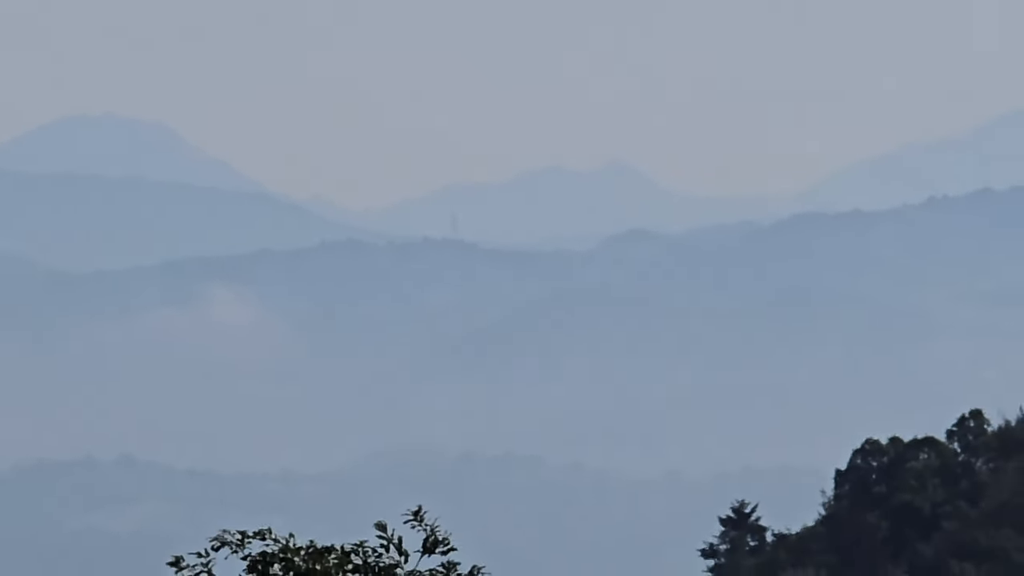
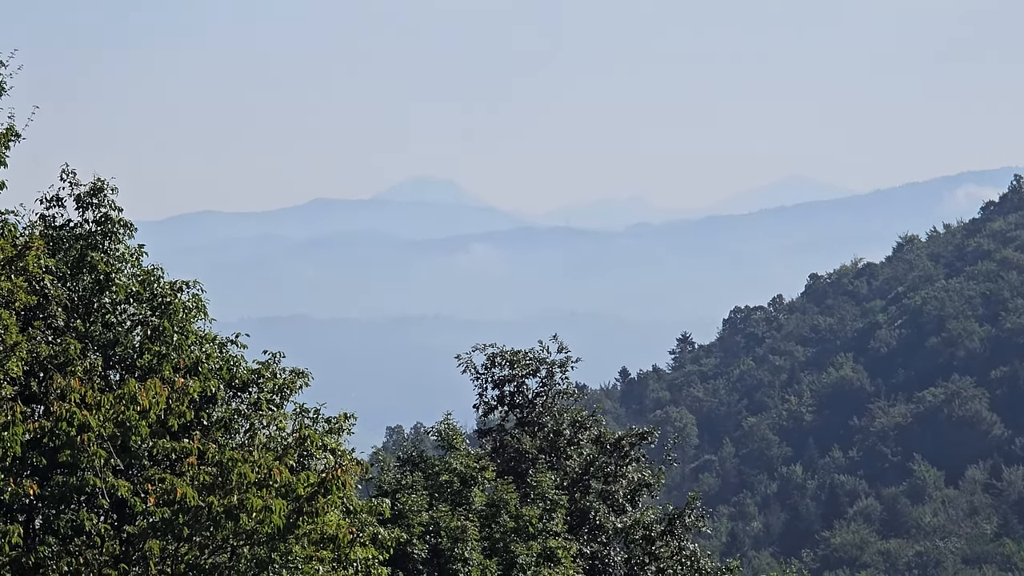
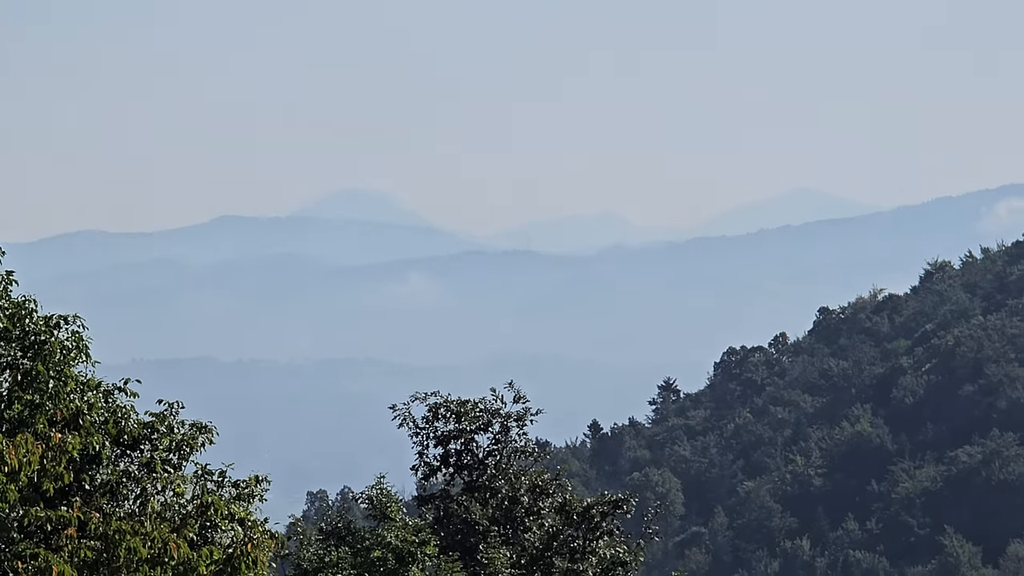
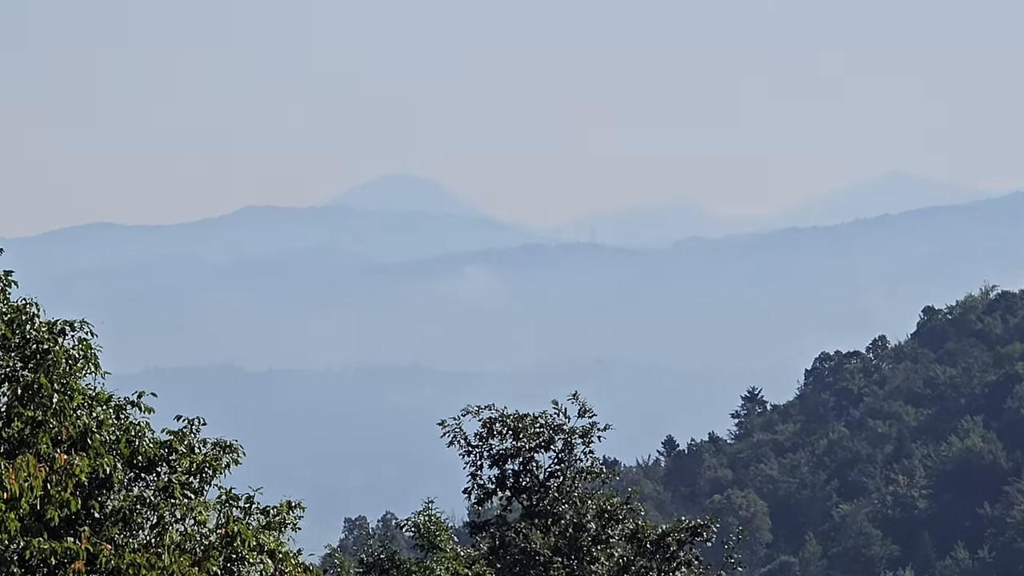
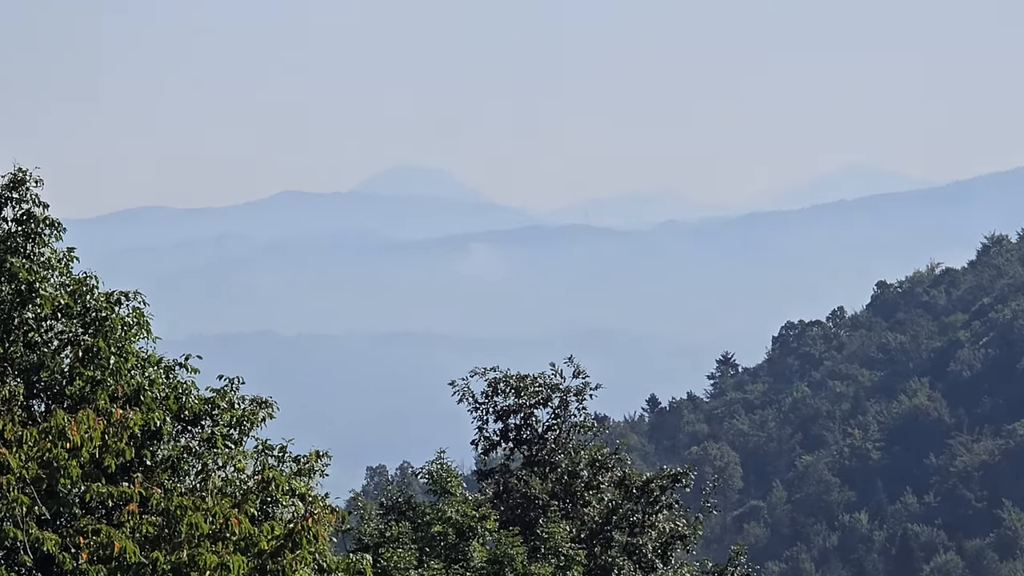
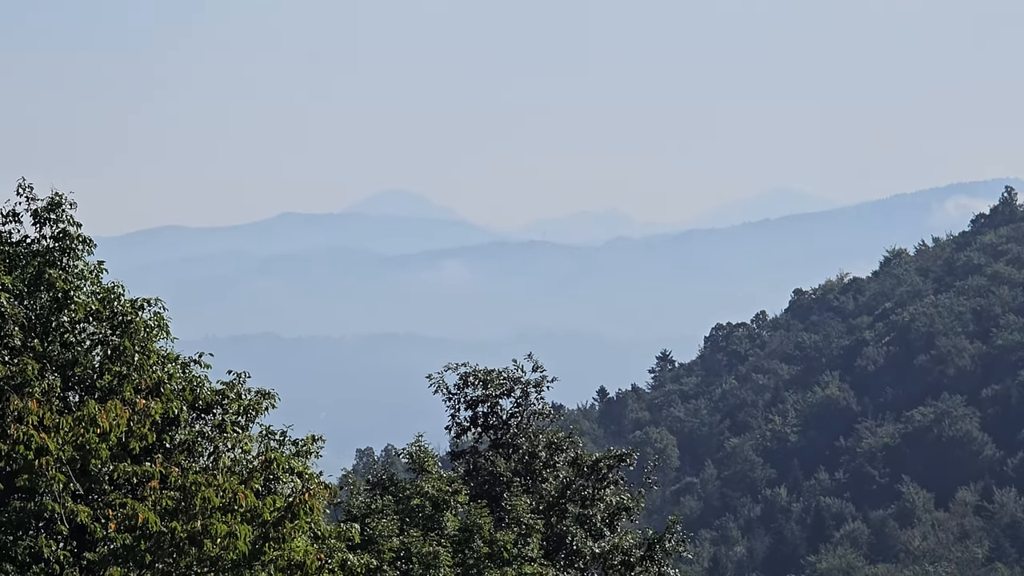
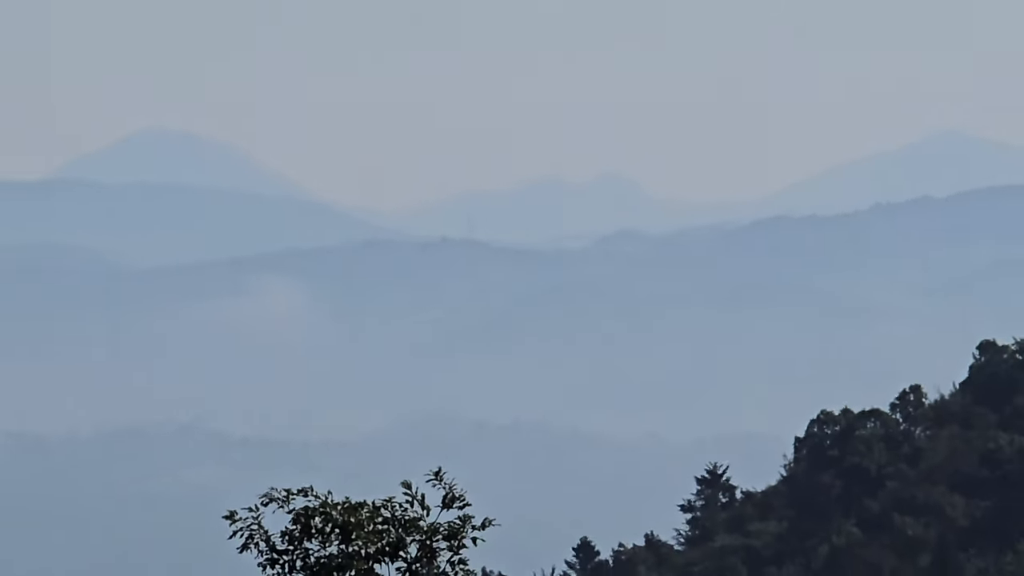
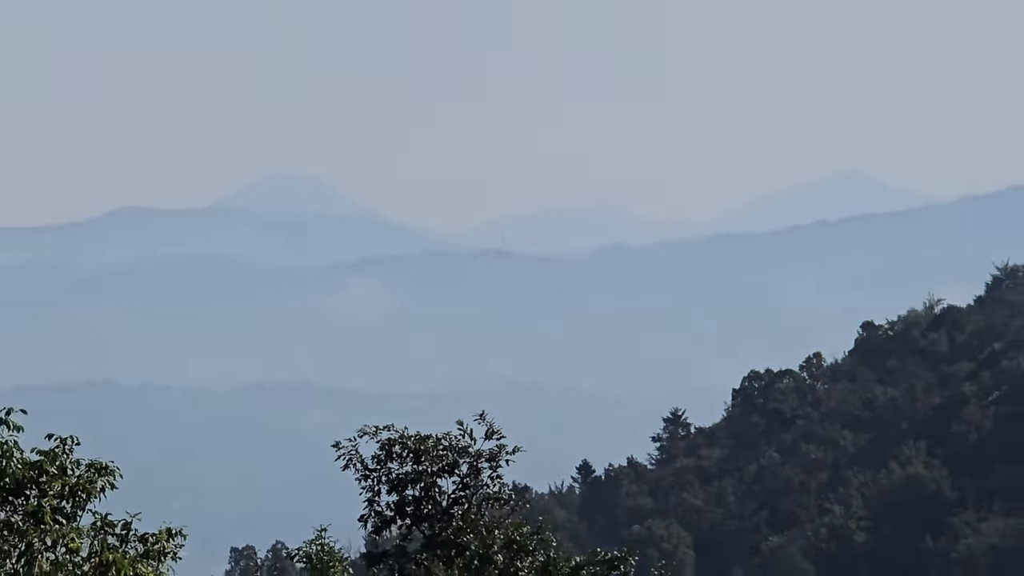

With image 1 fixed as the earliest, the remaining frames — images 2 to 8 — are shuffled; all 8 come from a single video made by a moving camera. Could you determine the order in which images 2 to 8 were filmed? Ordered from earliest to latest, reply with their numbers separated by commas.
7, 8, 3, 6, 2, 5, 4
